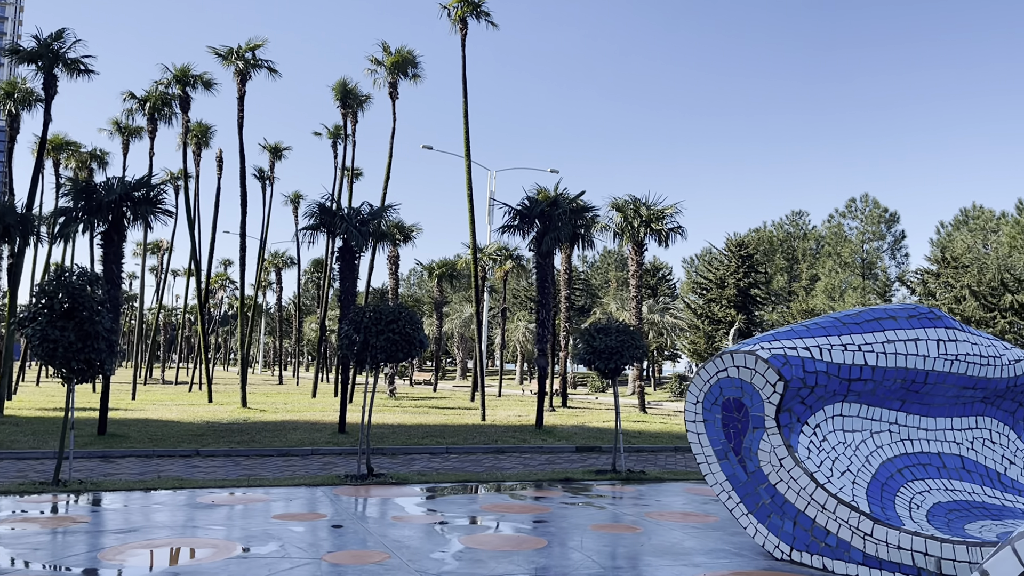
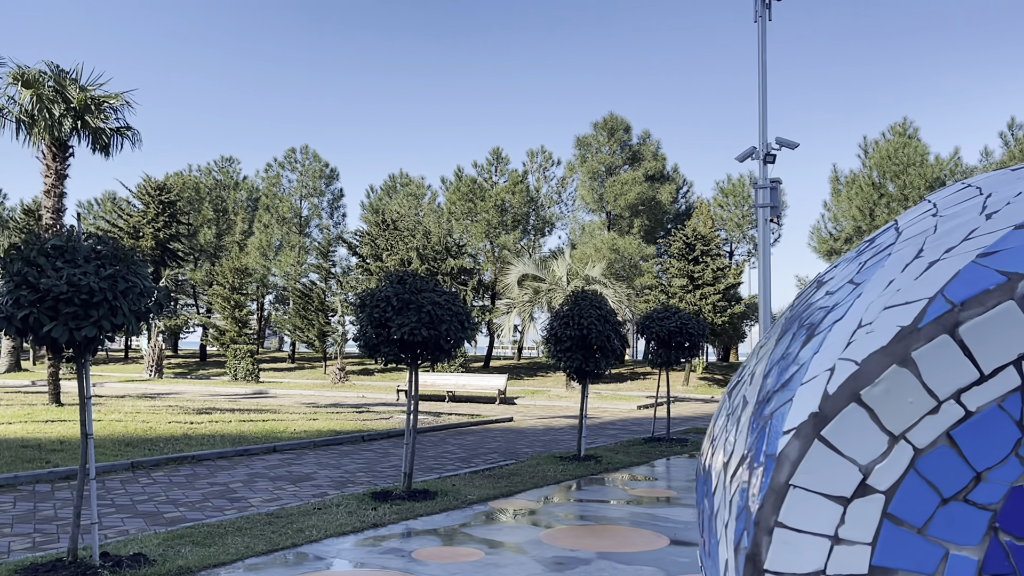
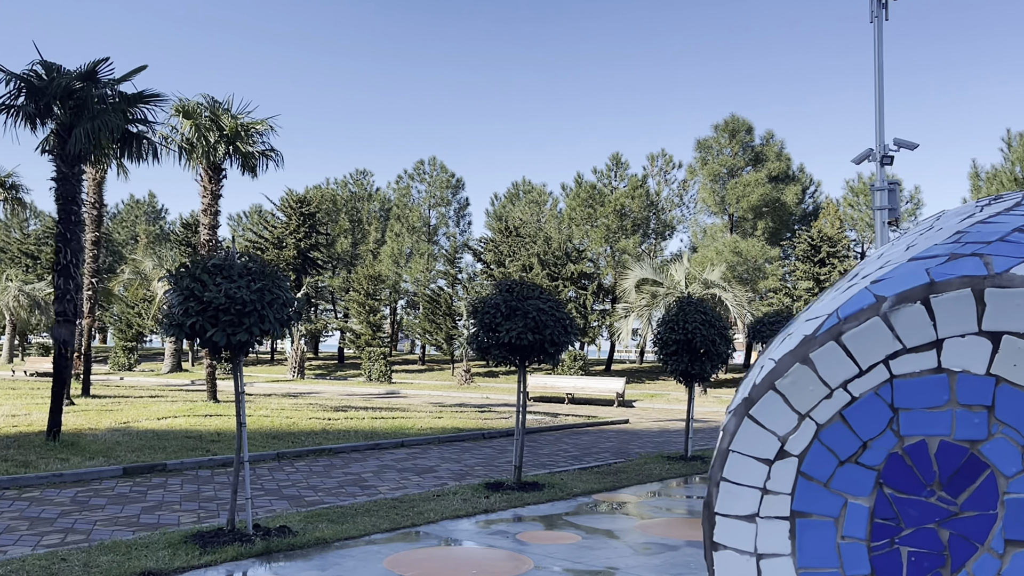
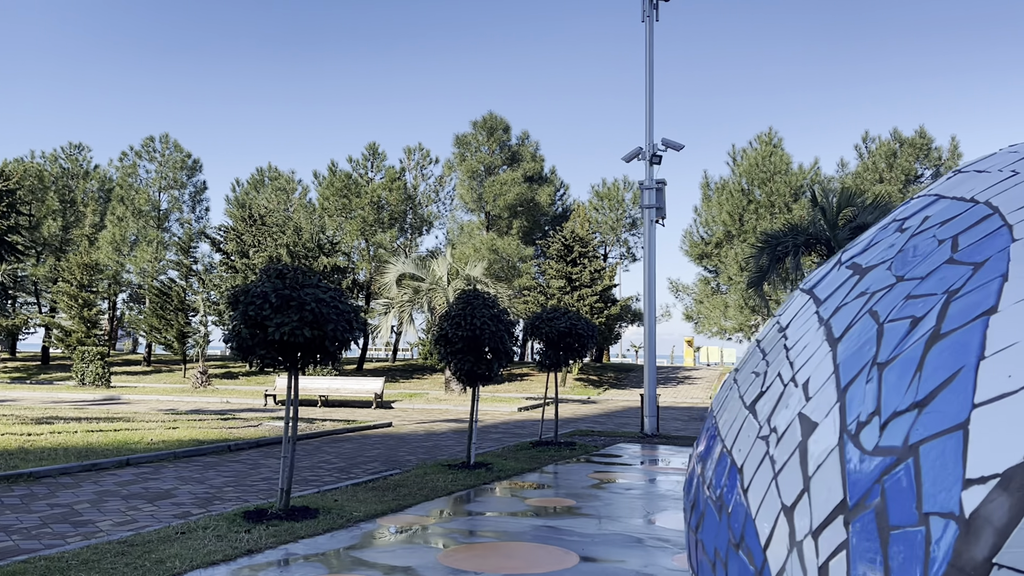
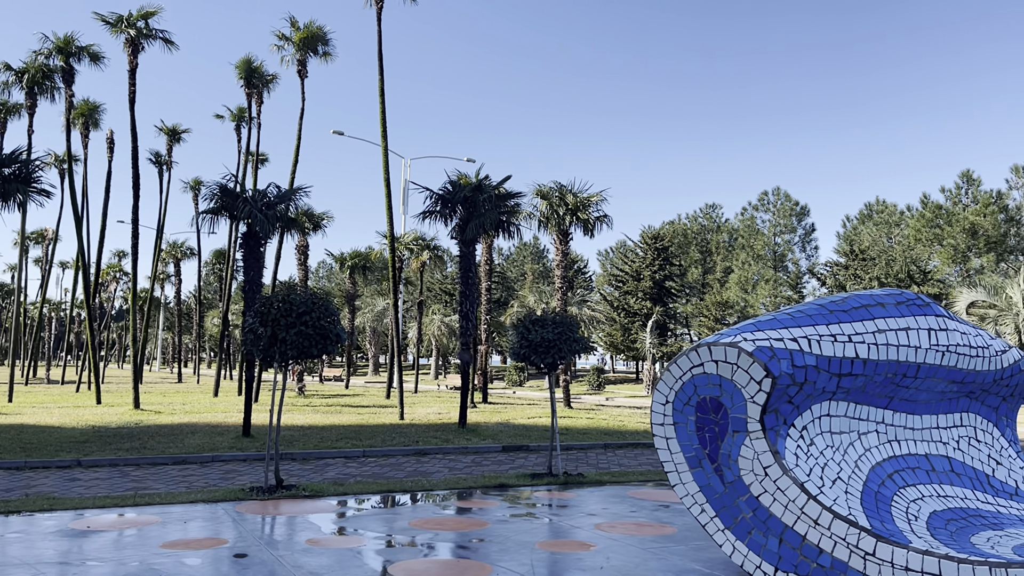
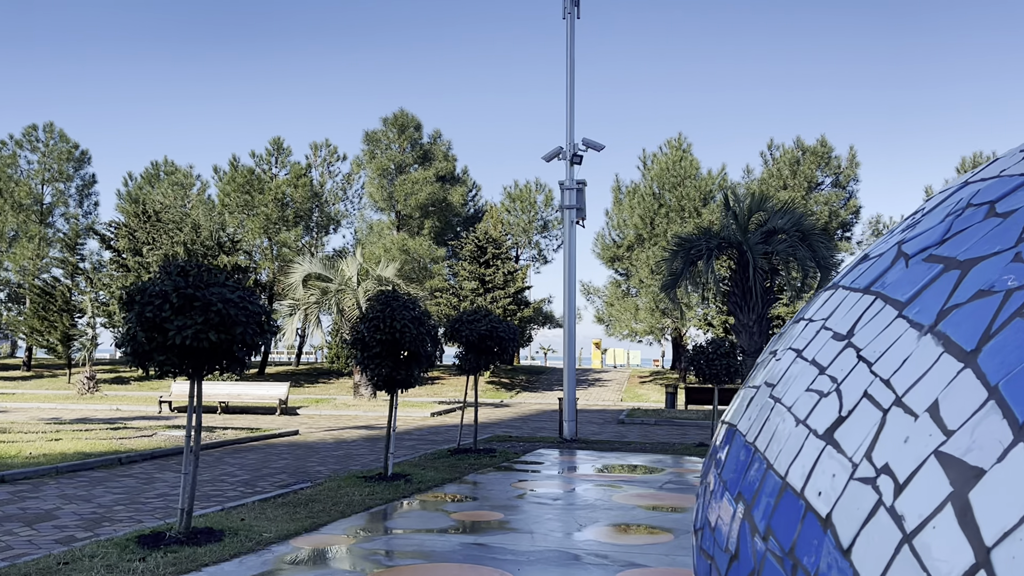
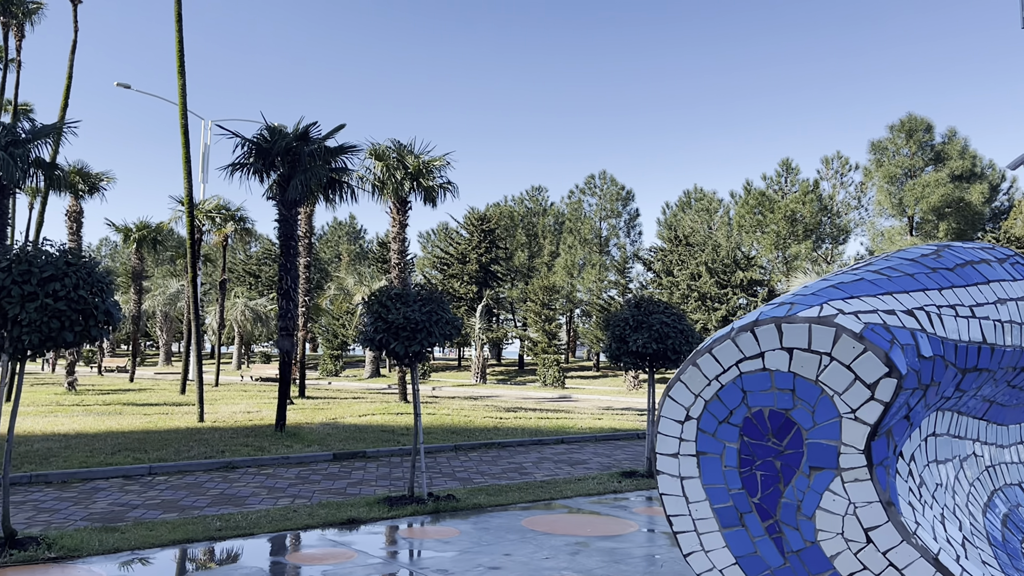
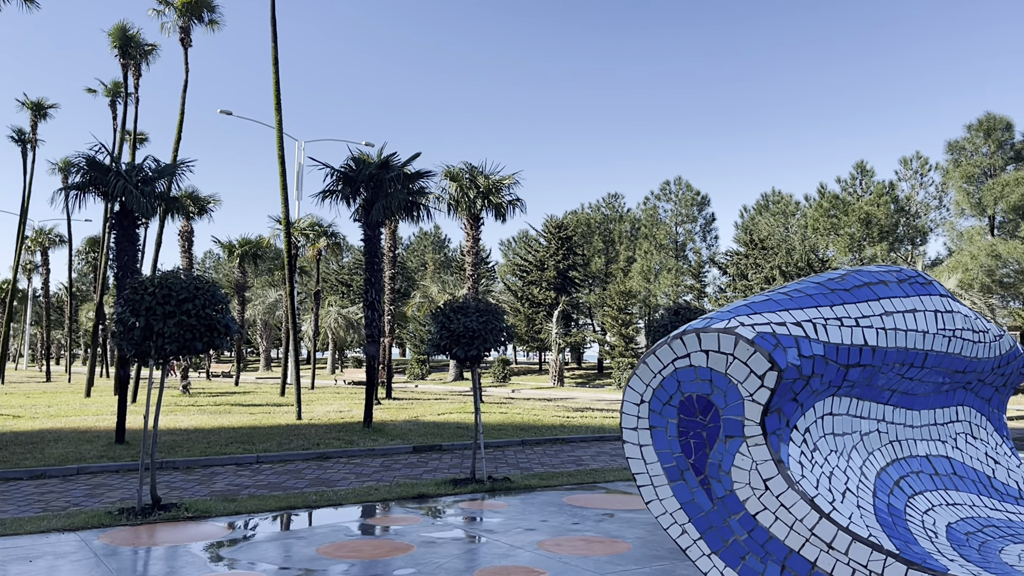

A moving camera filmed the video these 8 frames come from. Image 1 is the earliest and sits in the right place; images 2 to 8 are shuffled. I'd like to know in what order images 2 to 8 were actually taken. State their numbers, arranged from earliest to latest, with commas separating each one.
5, 8, 7, 3, 2, 4, 6
